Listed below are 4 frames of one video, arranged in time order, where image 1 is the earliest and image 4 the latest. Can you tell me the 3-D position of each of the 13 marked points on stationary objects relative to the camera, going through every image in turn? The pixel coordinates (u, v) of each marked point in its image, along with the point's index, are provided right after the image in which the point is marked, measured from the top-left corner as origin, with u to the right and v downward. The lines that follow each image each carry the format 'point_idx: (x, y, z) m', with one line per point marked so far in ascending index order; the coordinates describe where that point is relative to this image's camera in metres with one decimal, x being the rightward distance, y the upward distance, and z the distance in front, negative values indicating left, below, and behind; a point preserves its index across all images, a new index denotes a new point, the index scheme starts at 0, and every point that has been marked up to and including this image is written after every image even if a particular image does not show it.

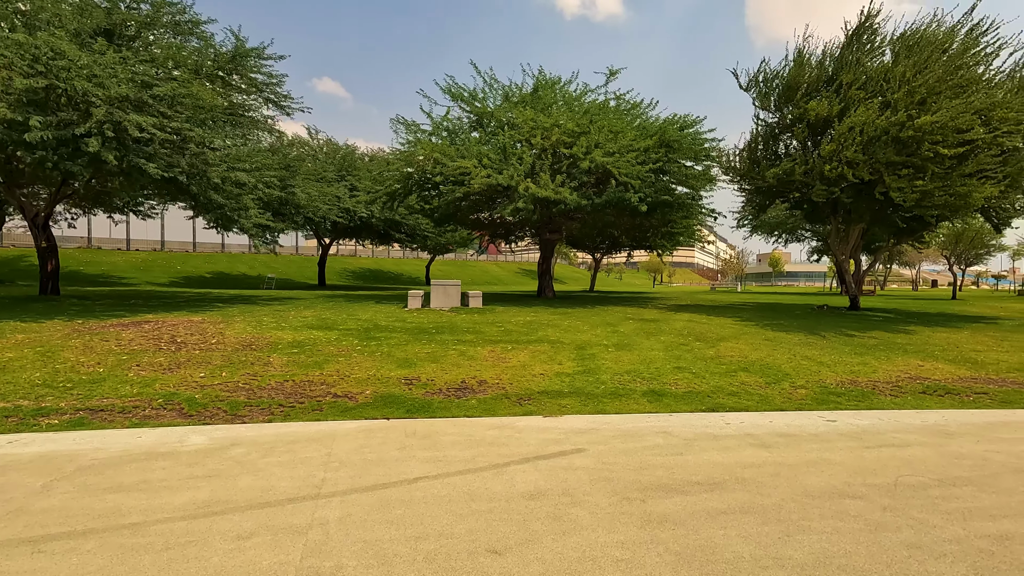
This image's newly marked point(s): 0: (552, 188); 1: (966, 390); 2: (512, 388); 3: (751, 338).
0: (+1.5, +3.7, +19.6) m
1: (+8.4, -1.9, +9.9) m
2: (0.0, -1.8, +9.5) m
3: (+6.3, -1.3, +14.0) m
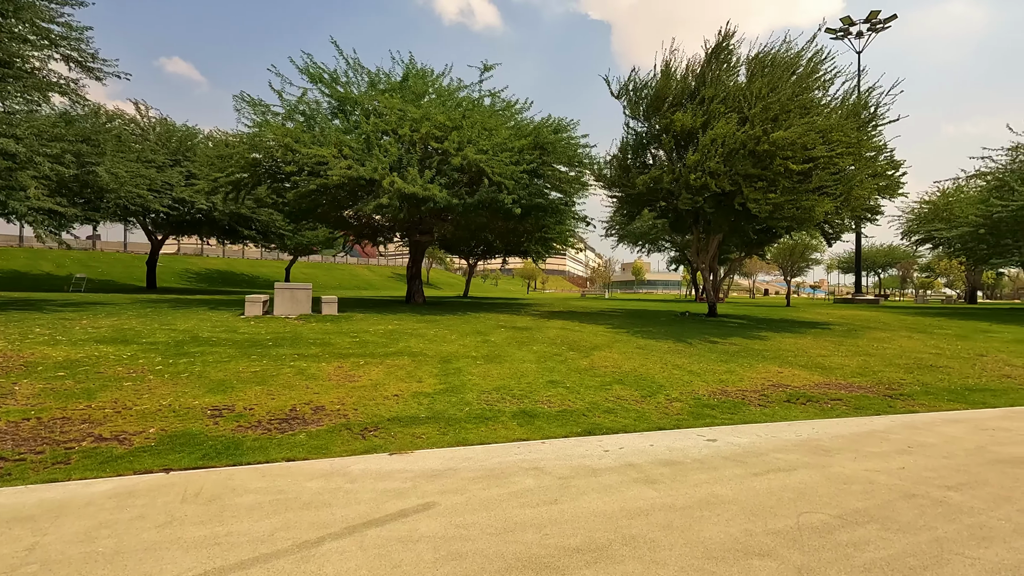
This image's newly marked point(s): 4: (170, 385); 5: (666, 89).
0: (-3.0, +3.5, +18.0) m
1: (+5.8, -2.0, +10.0) m
2: (-2.2, -1.8, +7.7) m
3: (+2.8, -1.5, +13.6) m
4: (-5.4, -1.5, +8.4) m
5: (+5.4, +7.0, +18.8) m
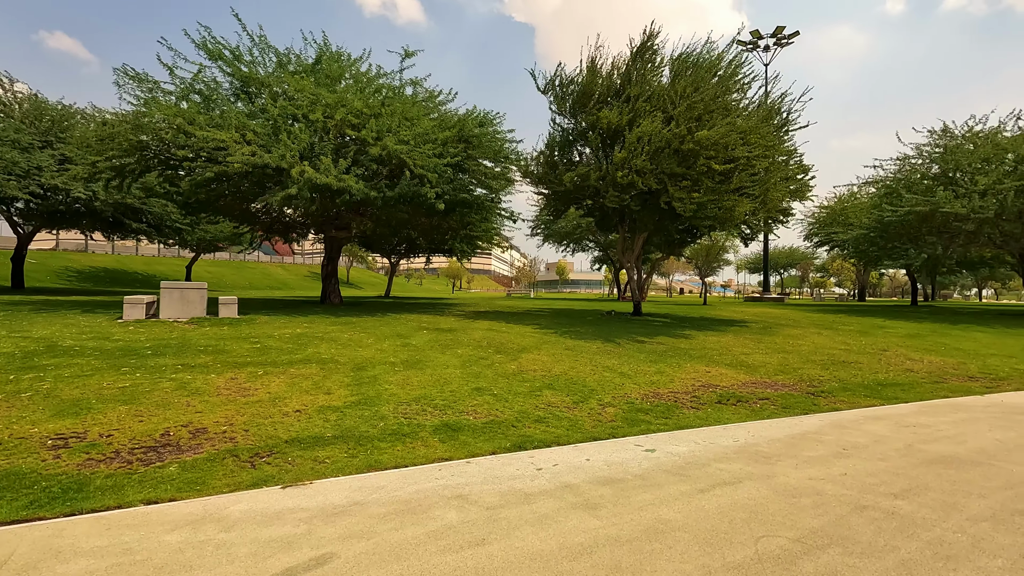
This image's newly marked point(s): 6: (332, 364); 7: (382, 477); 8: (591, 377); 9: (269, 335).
0: (-5.5, +3.6, +16.5) m
1: (+4.4, -2.0, +9.9) m
2: (-3.2, -1.8, +6.5) m
3: (+1.0, -1.5, +13.0) m
4: (-6.4, -1.5, +6.8) m
5: (+2.8, +7.0, +18.5) m
6: (-3.5, -1.5, +10.3) m
7: (-1.4, -2.0, +5.6) m
8: (+1.6, -1.8, +10.5) m
9: (-5.6, -1.1, +12.4) m
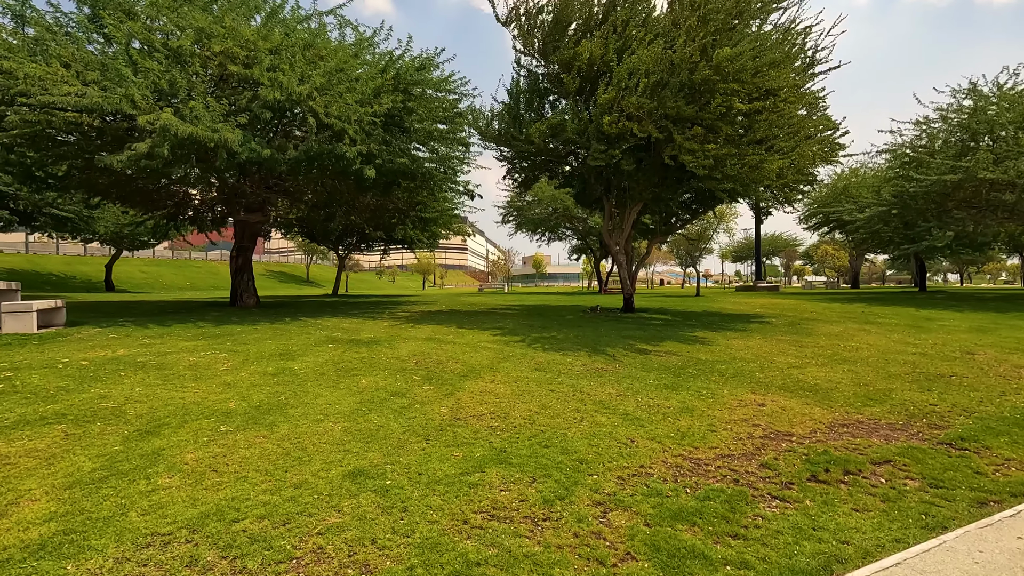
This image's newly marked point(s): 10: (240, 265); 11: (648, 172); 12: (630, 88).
0: (-6.6, +3.6, +11.7) m
1: (+3.6, -1.8, +5.6) m
2: (-3.9, -1.8, +1.9) m
3: (0.0, -1.3, +8.5) m
4: (-7.1, -1.5, +2.0) m
5: (+1.4, +7.3, +14.0) m
6: (-4.3, -1.4, +5.6) m
7: (-2.0, -1.9, +1.0) m
8: (+0.7, -1.6, +6.1) m
9: (-6.5, -1.1, +7.6) m
10: (-9.5, +0.8, +18.7) m
11: (+3.5, +3.0, +14.0) m
12: (+2.6, +4.4, +11.9) m
